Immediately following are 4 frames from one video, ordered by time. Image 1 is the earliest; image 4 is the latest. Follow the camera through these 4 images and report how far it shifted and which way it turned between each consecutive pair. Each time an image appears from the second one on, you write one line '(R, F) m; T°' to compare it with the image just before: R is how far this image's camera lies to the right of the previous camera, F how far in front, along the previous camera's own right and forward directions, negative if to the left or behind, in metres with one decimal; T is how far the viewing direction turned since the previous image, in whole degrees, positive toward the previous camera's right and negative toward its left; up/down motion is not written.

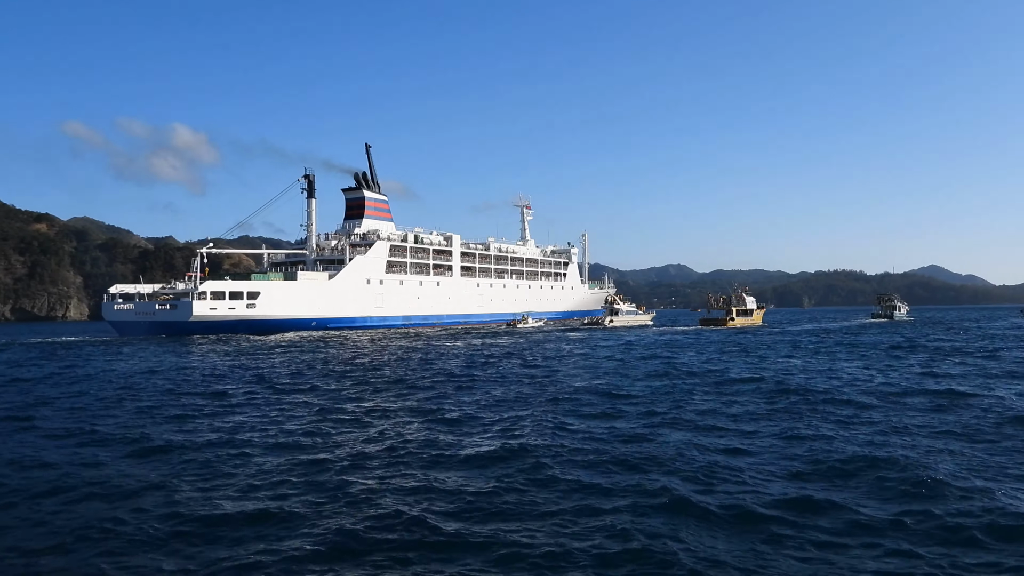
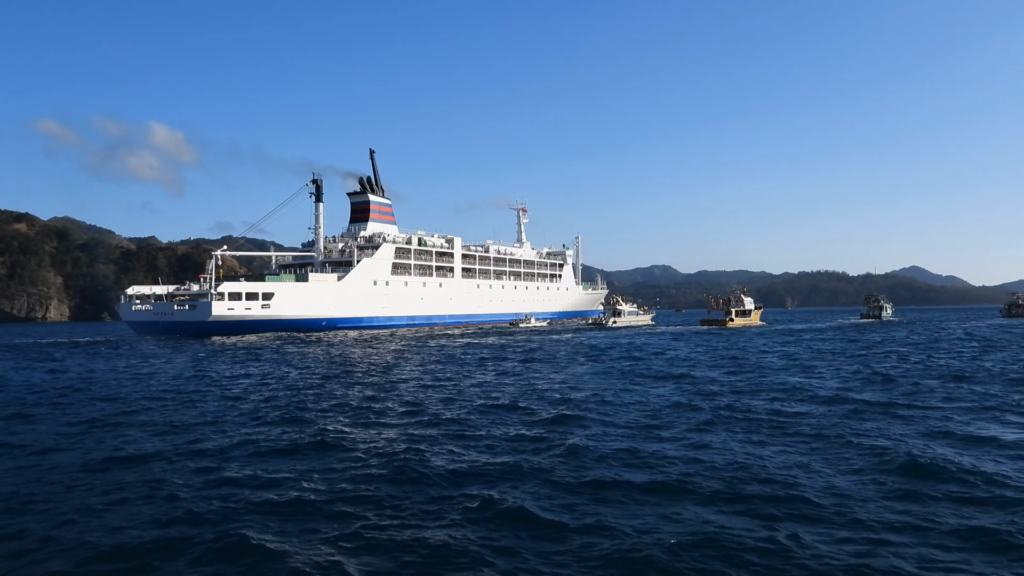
(-1.2, -1.7) m; +1°
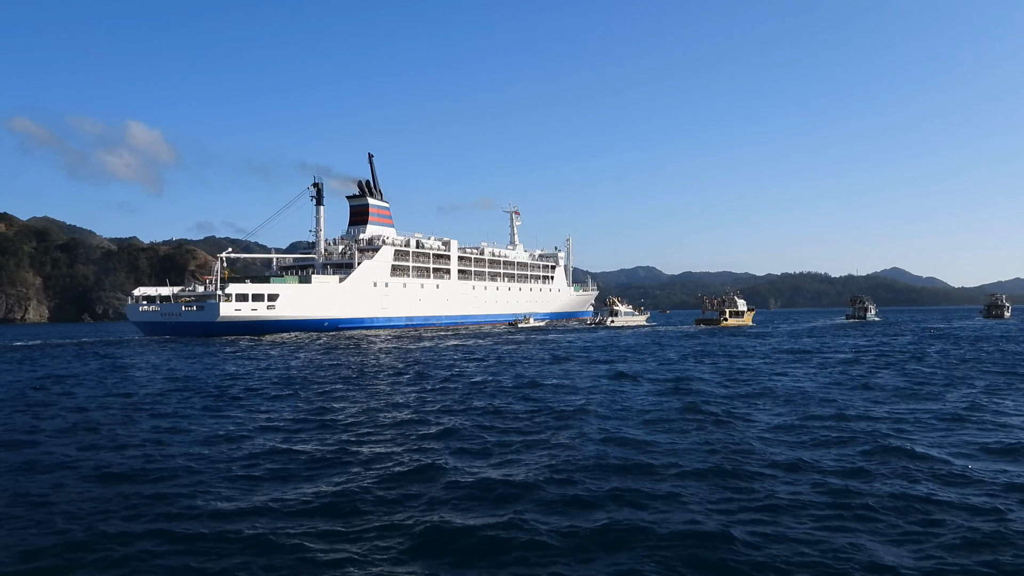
(-0.9, -1.3) m; +1°
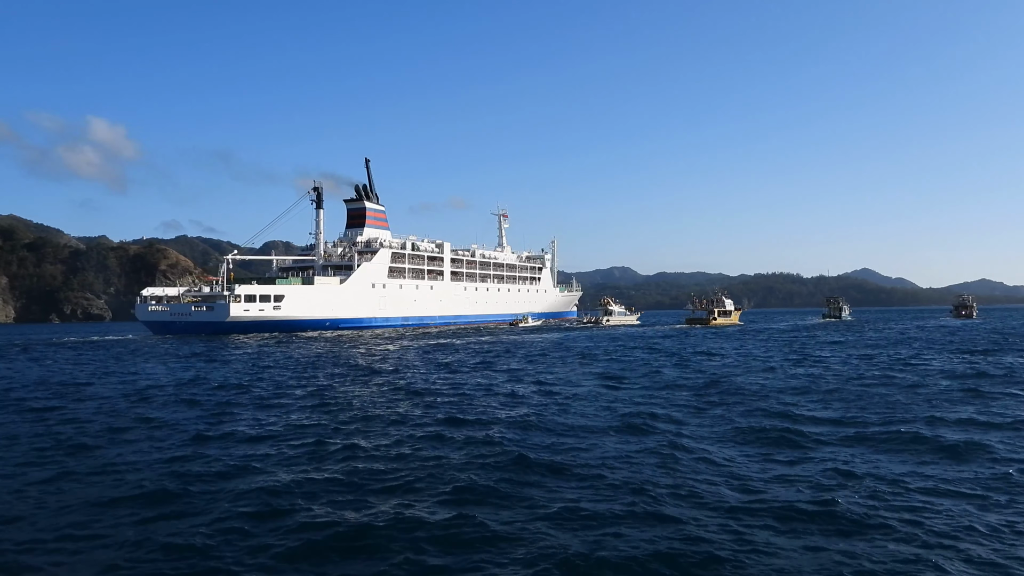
(-1.3, -2.0) m; +2°
